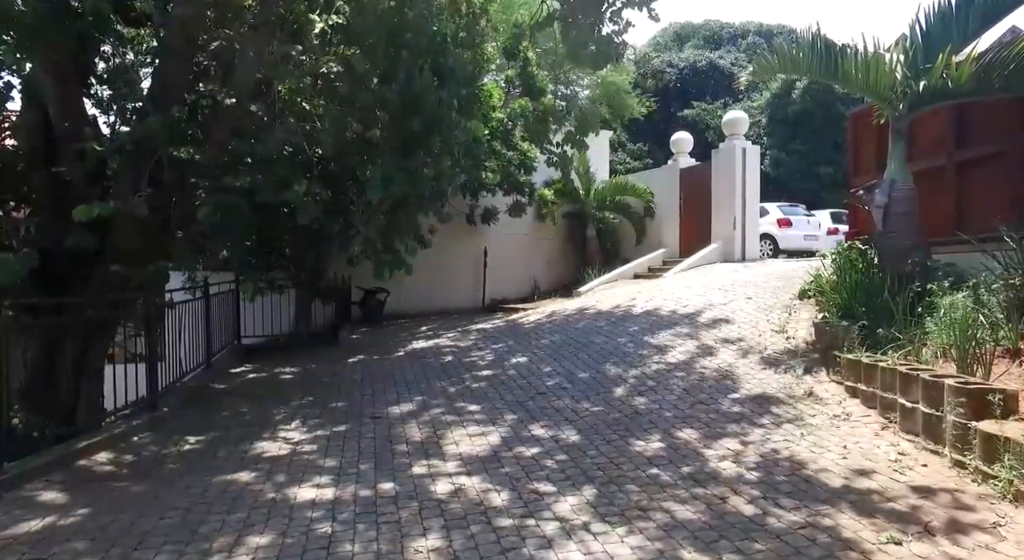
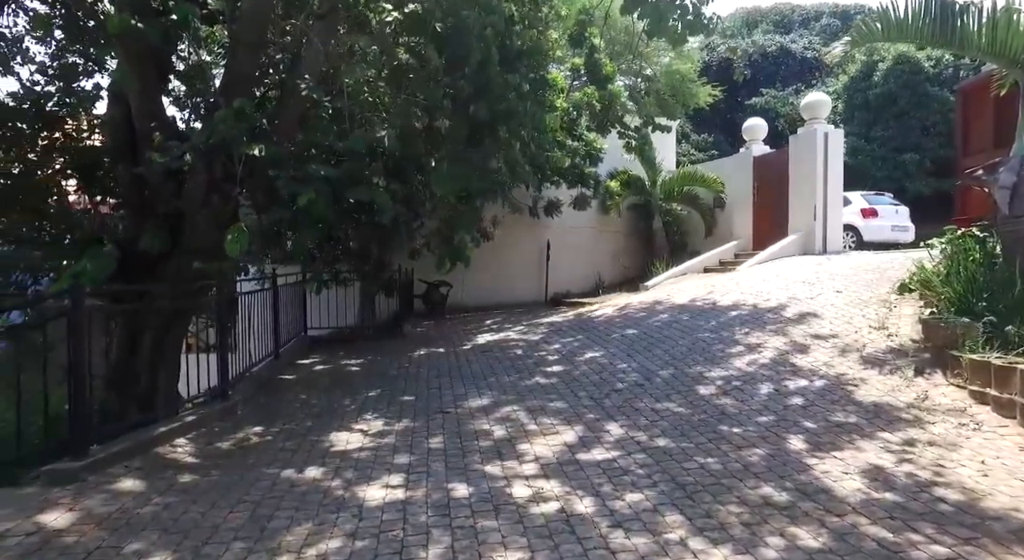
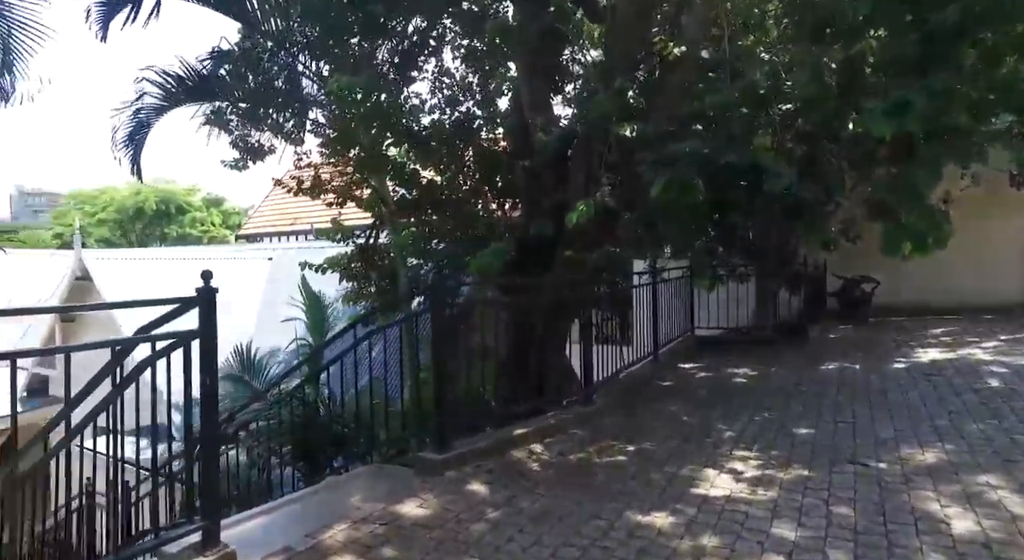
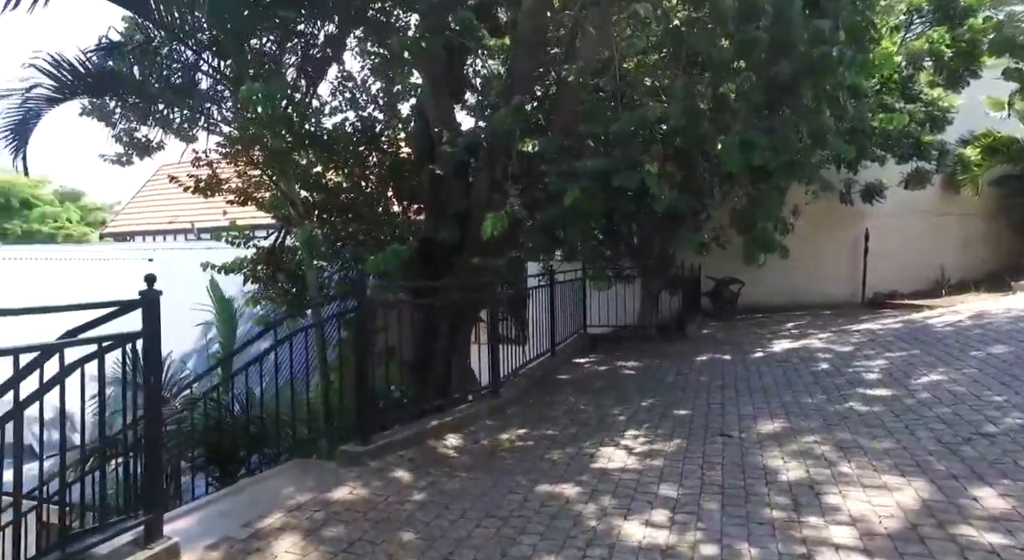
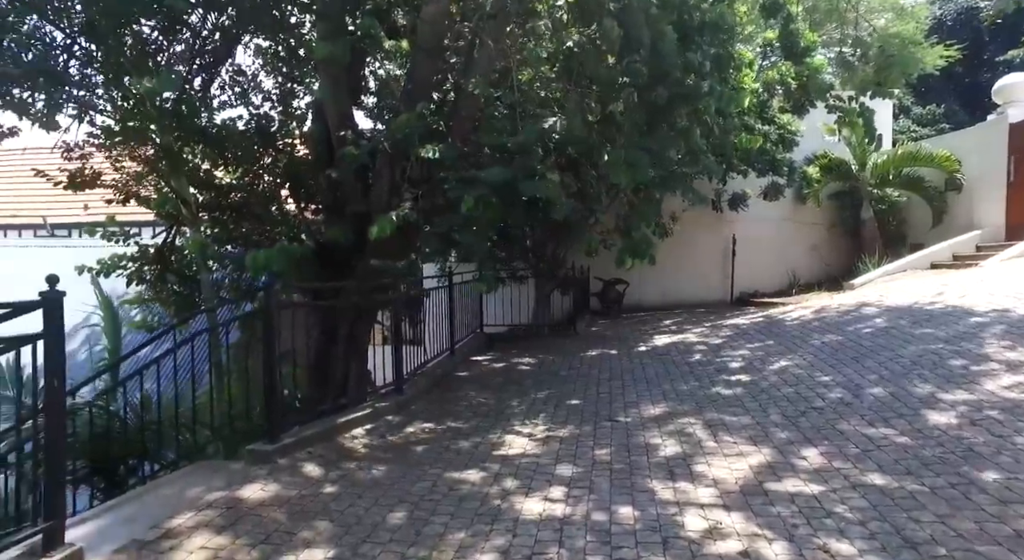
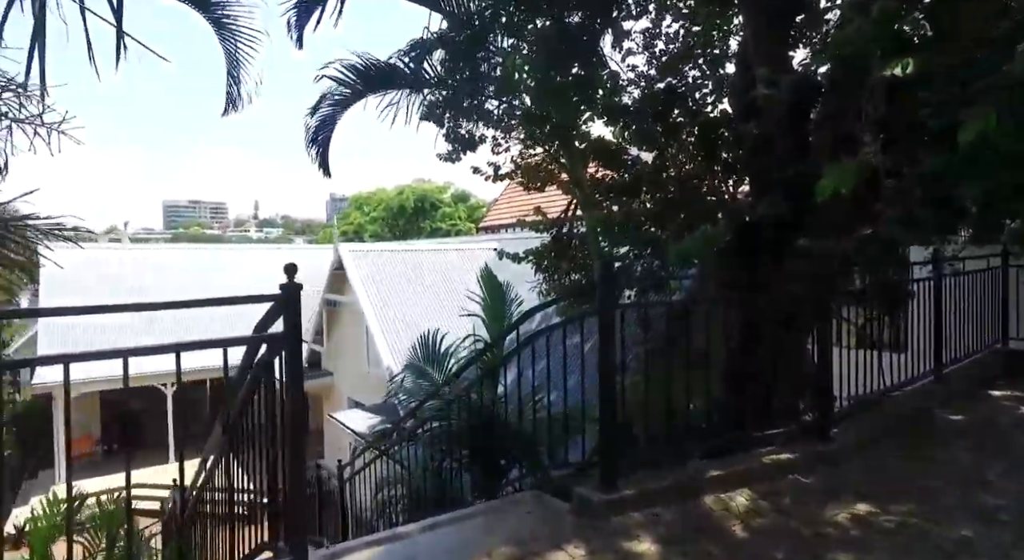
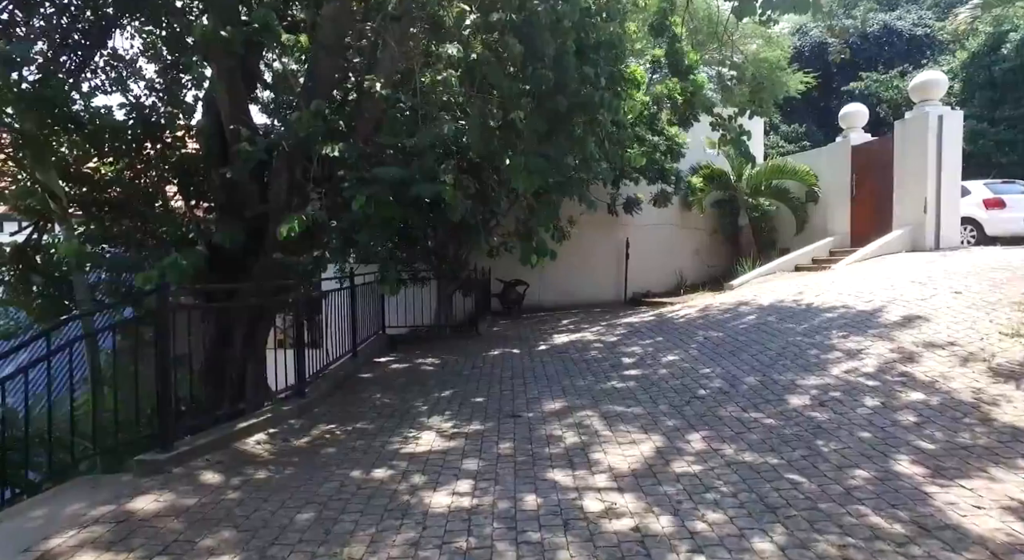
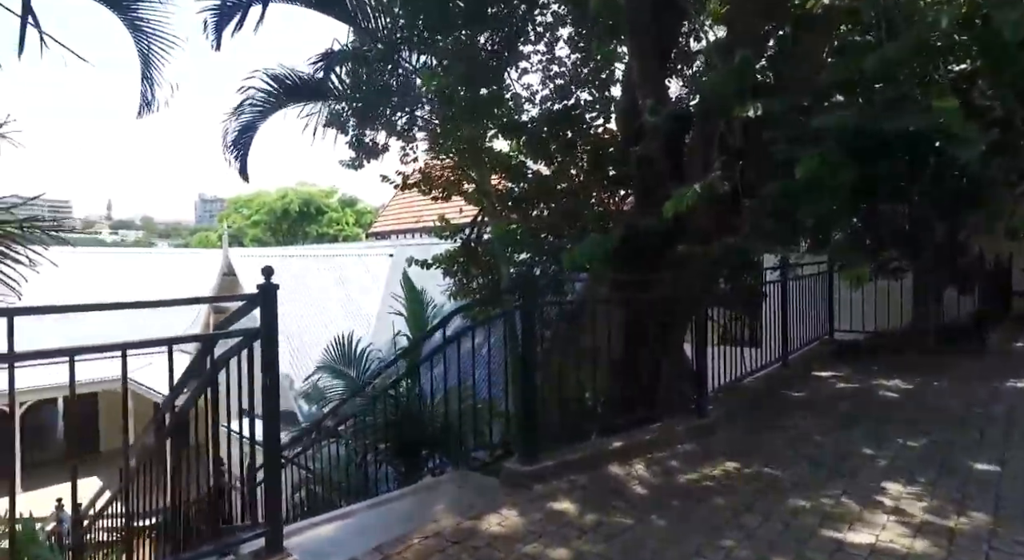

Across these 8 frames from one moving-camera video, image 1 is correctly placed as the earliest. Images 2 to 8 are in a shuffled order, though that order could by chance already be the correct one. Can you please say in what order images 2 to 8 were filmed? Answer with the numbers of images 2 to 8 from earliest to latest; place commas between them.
2, 7, 5, 4, 3, 8, 6
